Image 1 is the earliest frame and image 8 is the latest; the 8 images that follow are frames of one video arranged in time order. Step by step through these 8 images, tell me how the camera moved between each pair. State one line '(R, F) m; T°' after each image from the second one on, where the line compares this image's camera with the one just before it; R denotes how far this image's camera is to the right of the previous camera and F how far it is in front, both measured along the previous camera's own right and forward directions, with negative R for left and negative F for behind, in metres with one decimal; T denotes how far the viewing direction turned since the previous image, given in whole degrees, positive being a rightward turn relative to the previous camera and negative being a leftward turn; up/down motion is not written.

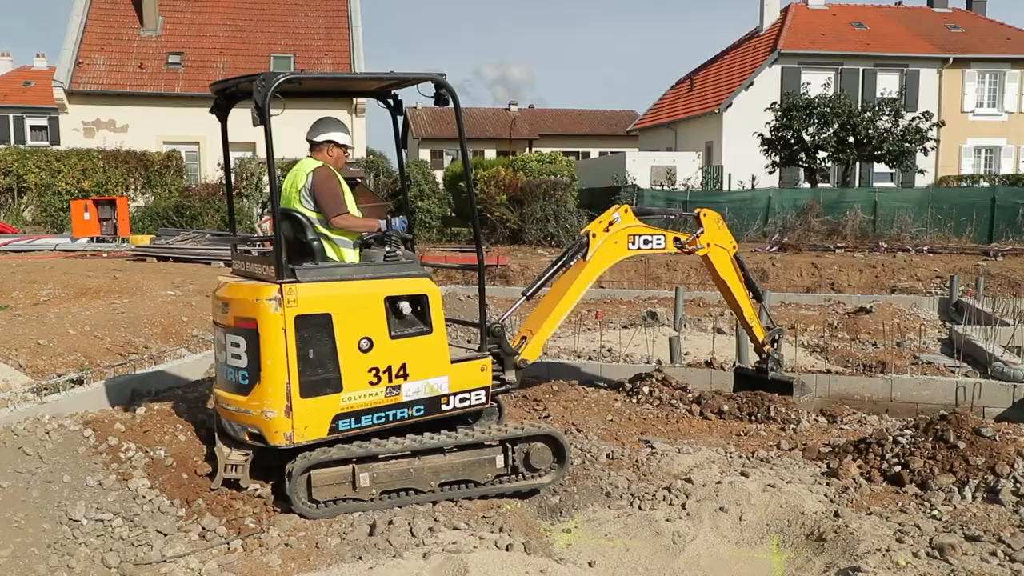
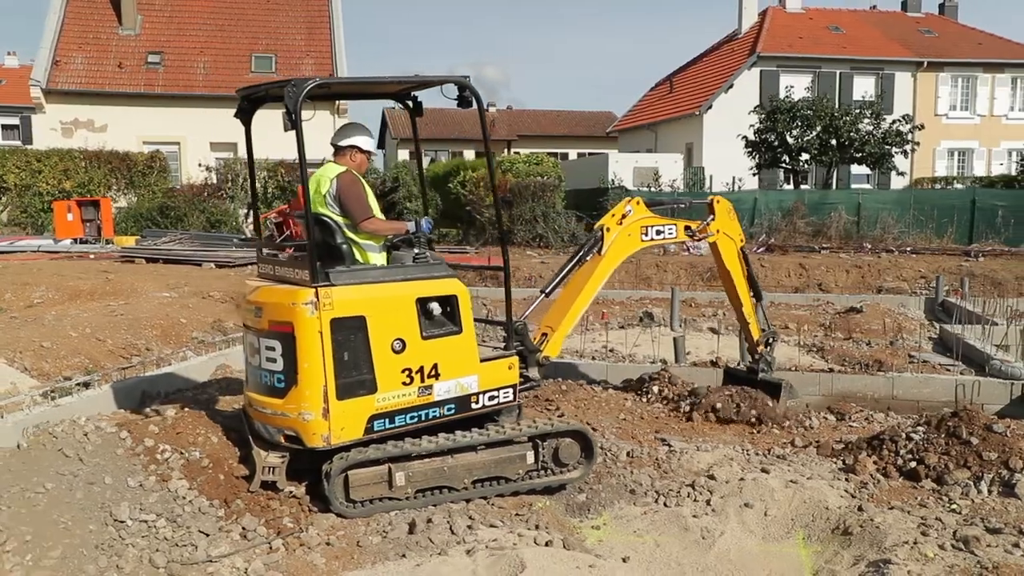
(-0.3, -0.1) m; +2°
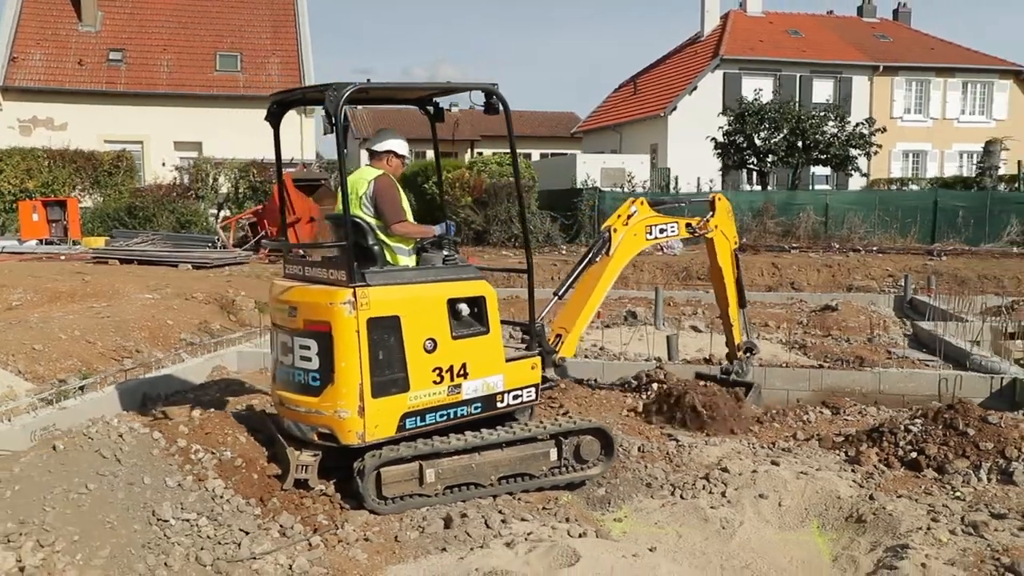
(-0.4, -0.1) m; +3°
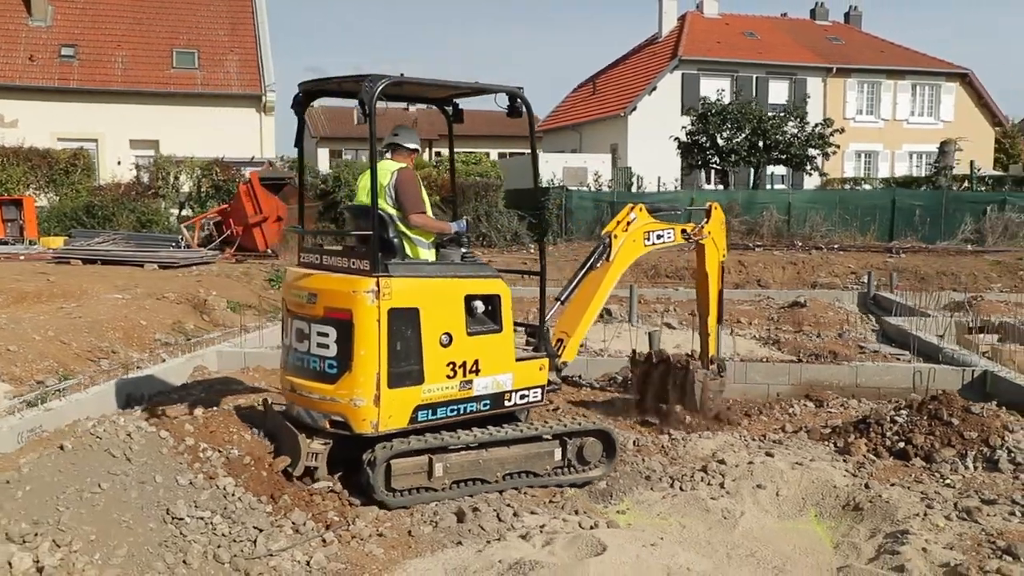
(-0.3, 0.0) m; +3°
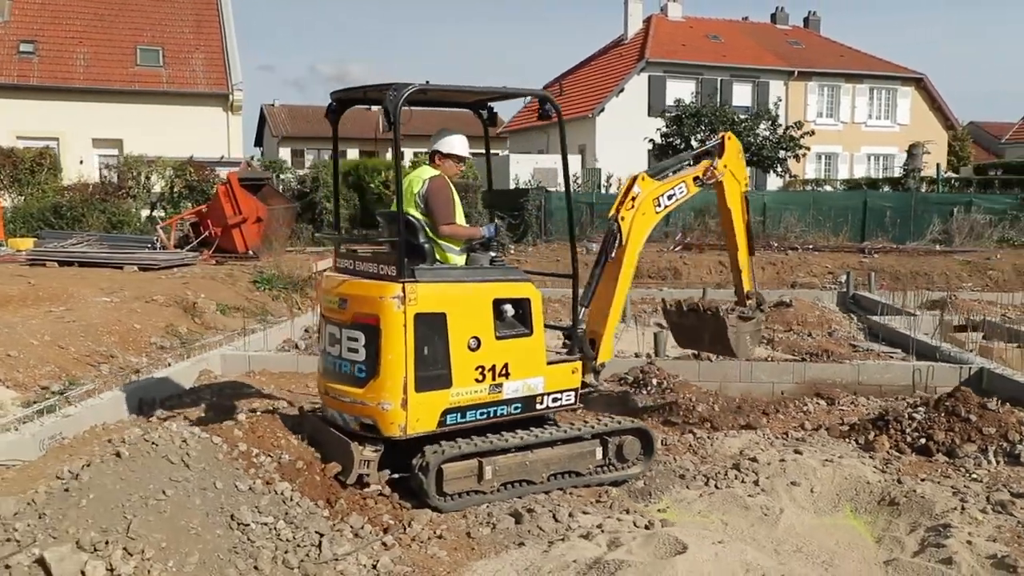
(-0.5, 0.0) m; +3°
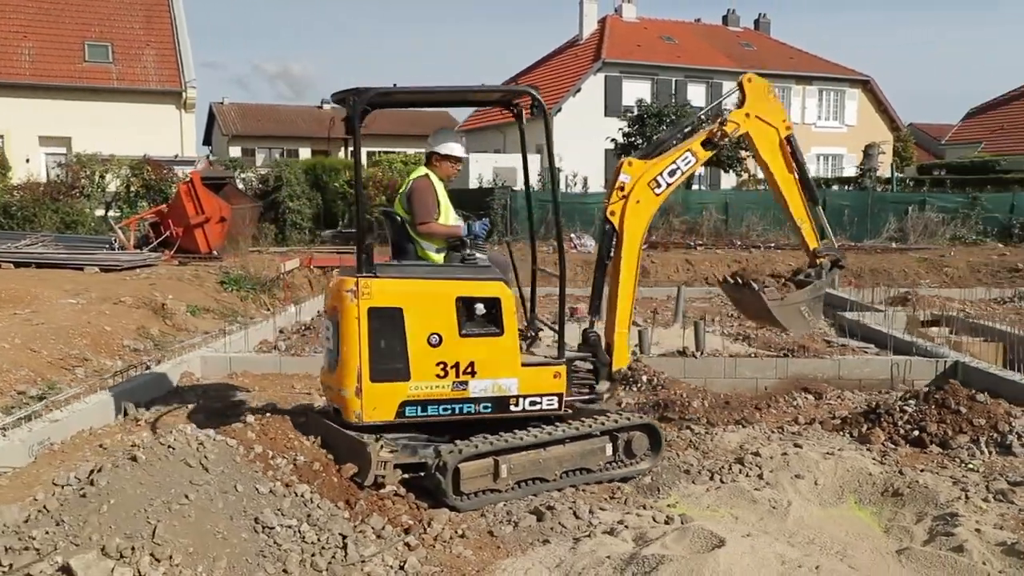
(-0.4, 0.0) m; +3°
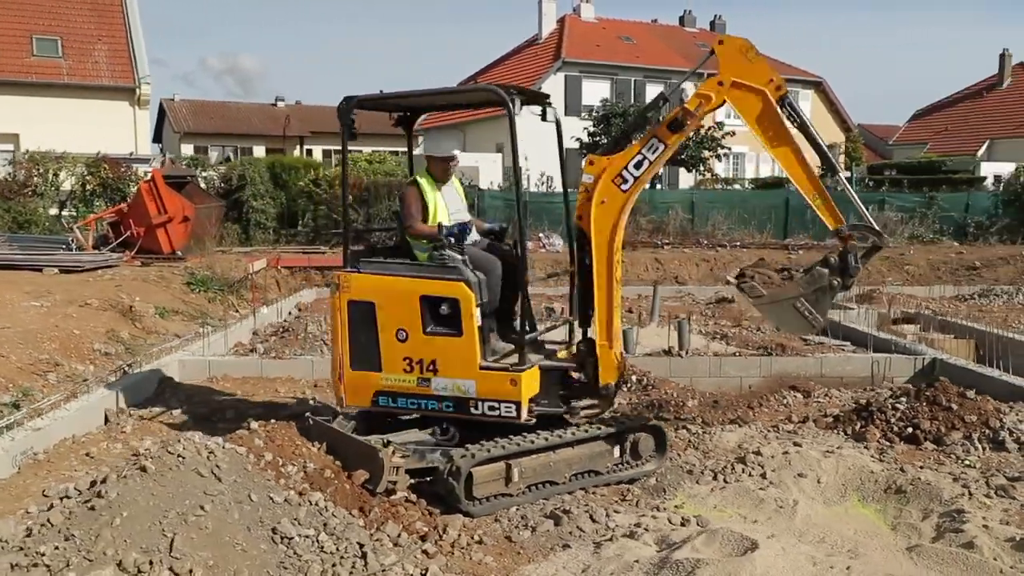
(-0.3, +0.1) m; +3°
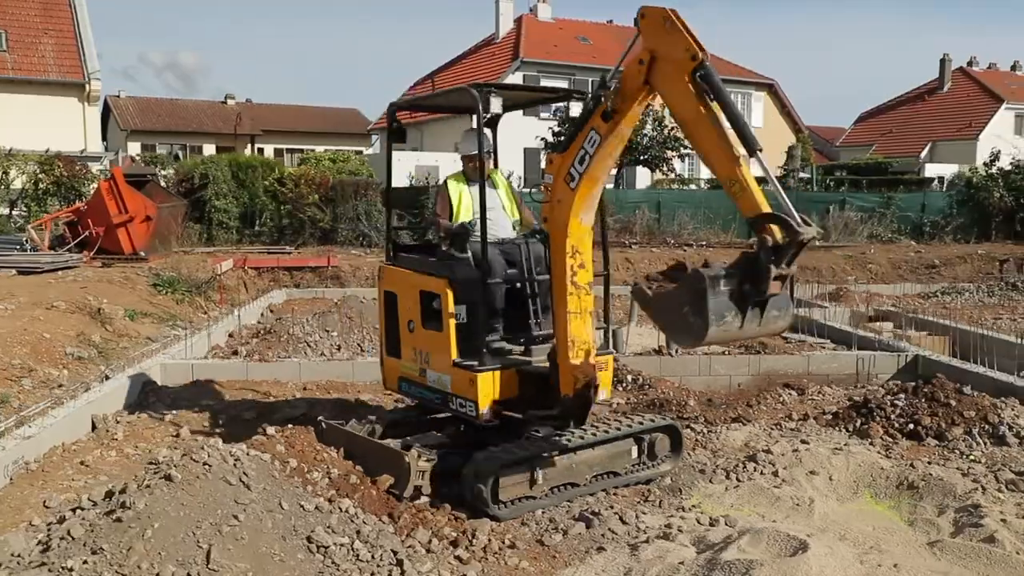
(-0.4, +0.1) m; +3°
